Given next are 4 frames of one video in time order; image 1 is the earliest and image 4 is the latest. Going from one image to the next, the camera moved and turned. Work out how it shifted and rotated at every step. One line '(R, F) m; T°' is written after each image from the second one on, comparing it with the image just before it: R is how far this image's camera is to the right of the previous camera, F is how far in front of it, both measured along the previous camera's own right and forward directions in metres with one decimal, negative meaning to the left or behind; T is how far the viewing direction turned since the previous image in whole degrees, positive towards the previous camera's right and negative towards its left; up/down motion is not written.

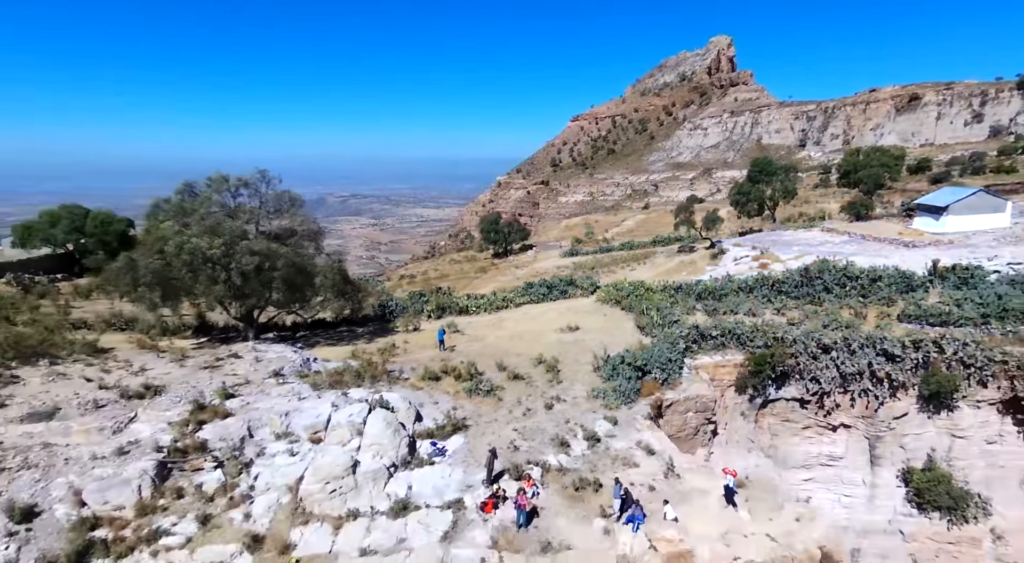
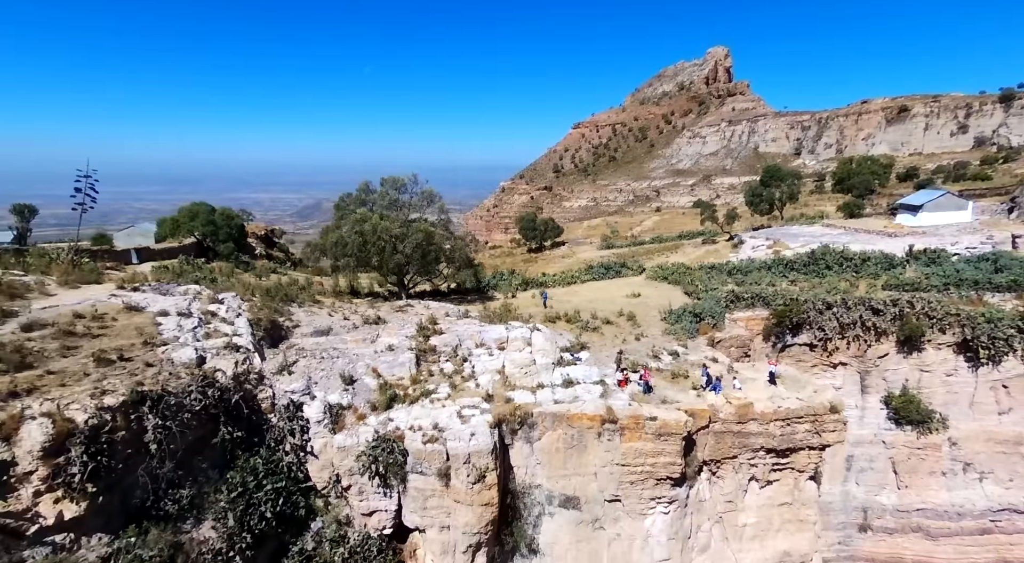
(-2.9, -4.8) m; +1°
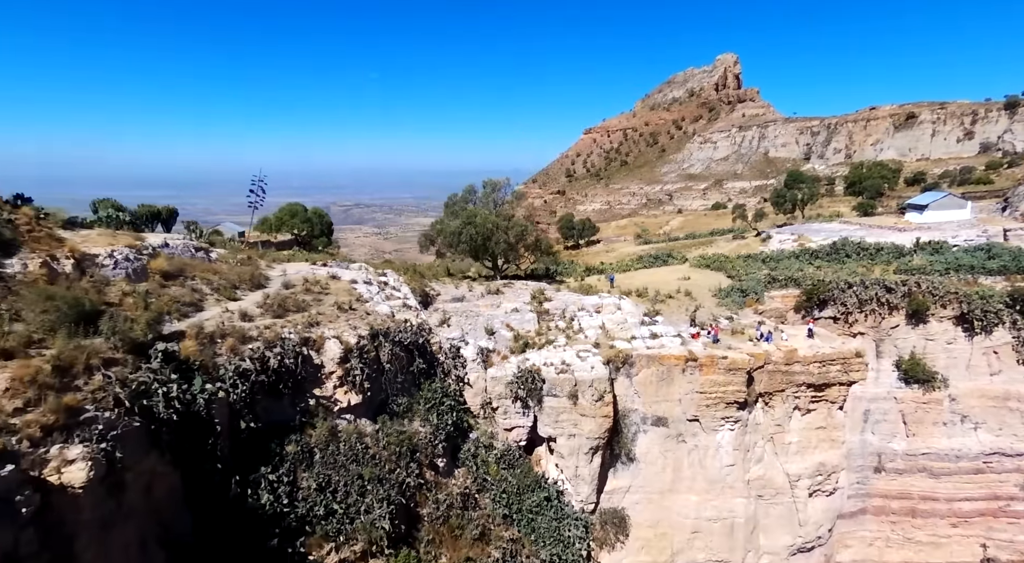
(-2.7, -4.0) m; -1°
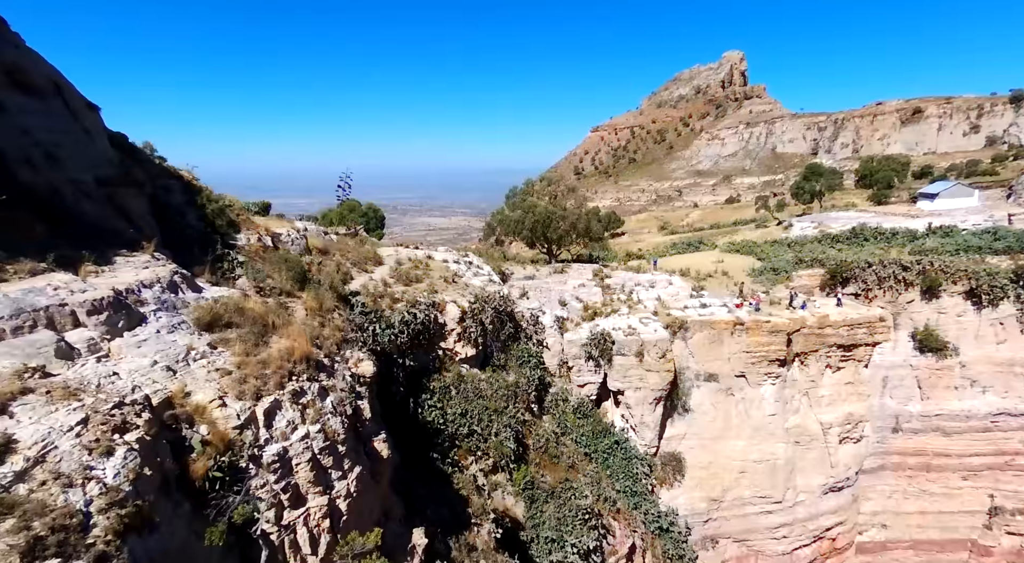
(-2.1, -2.6) m; 0°
